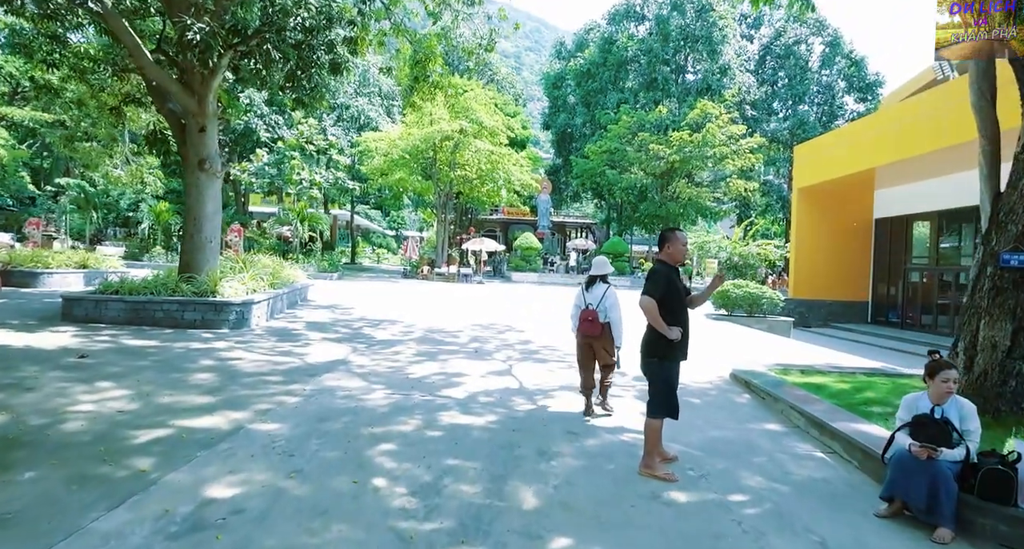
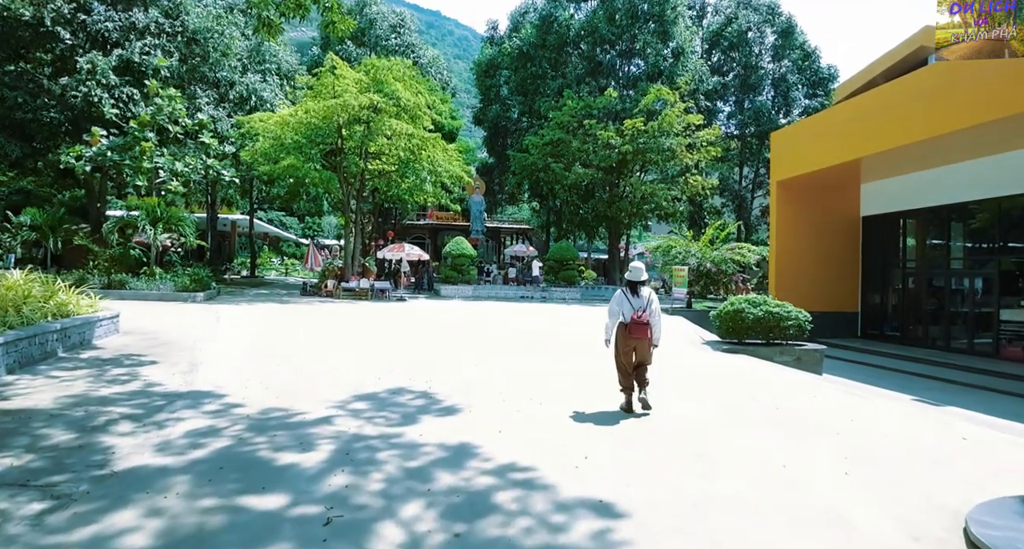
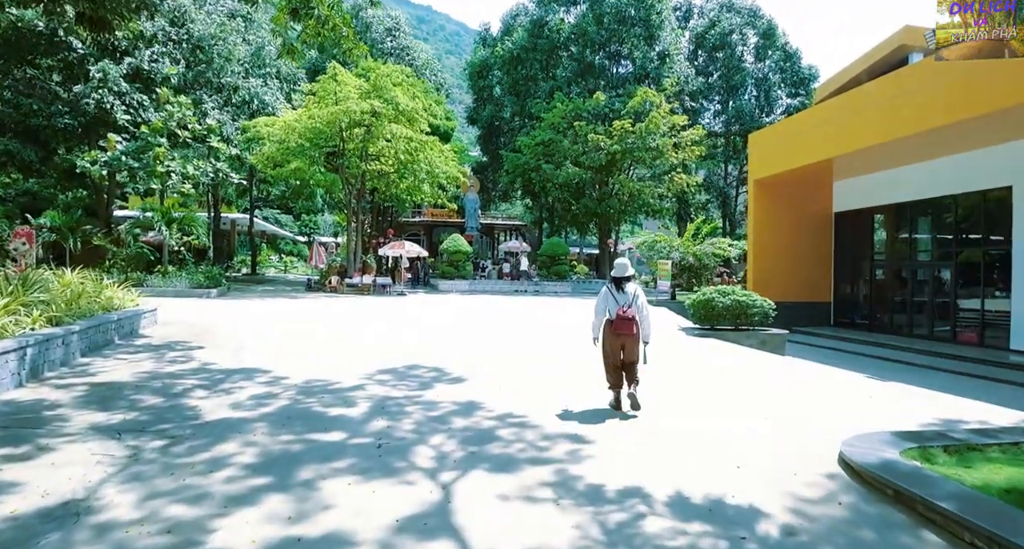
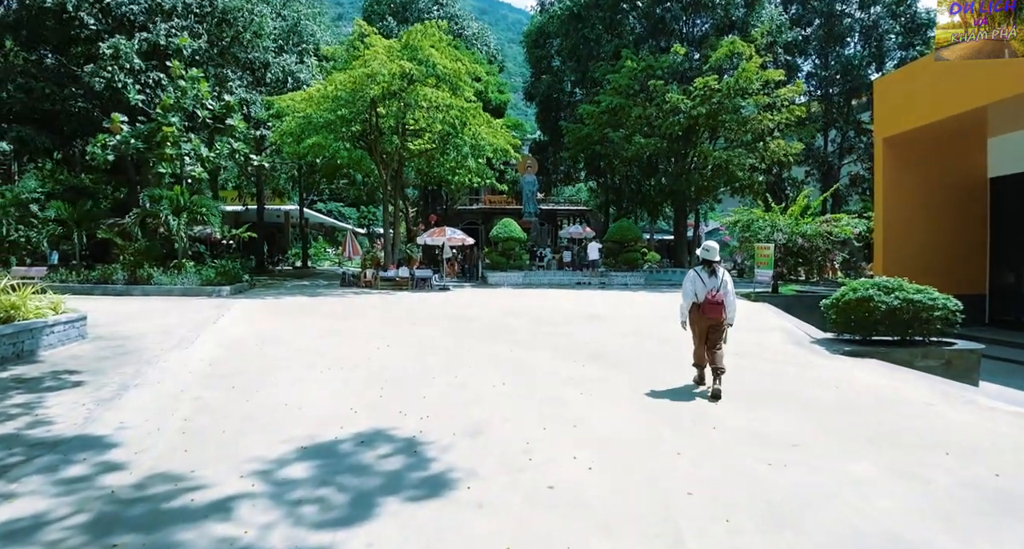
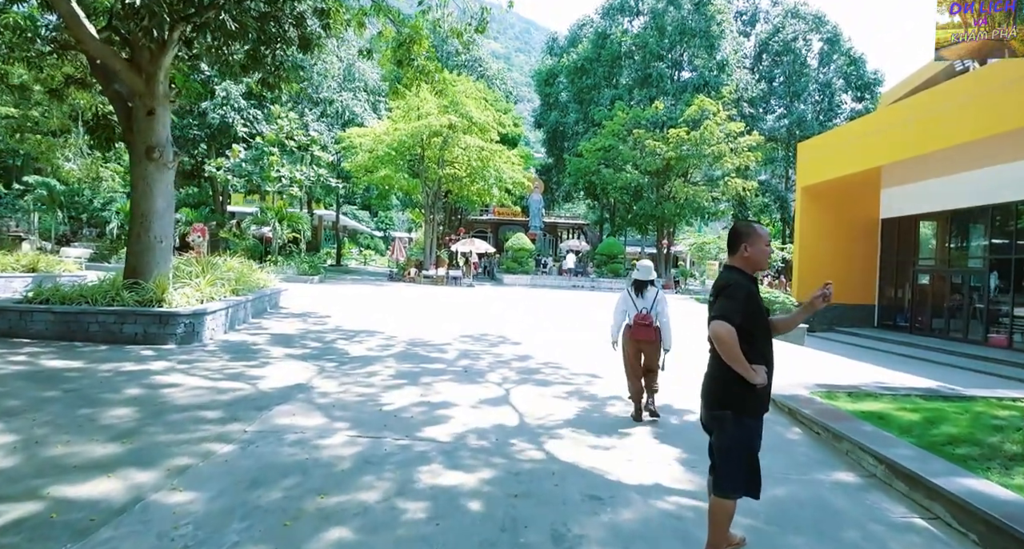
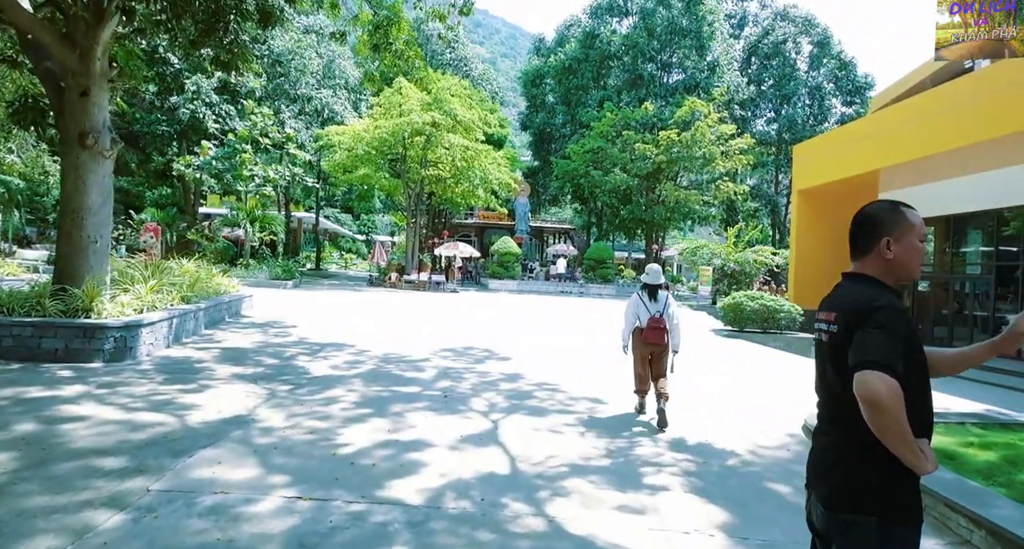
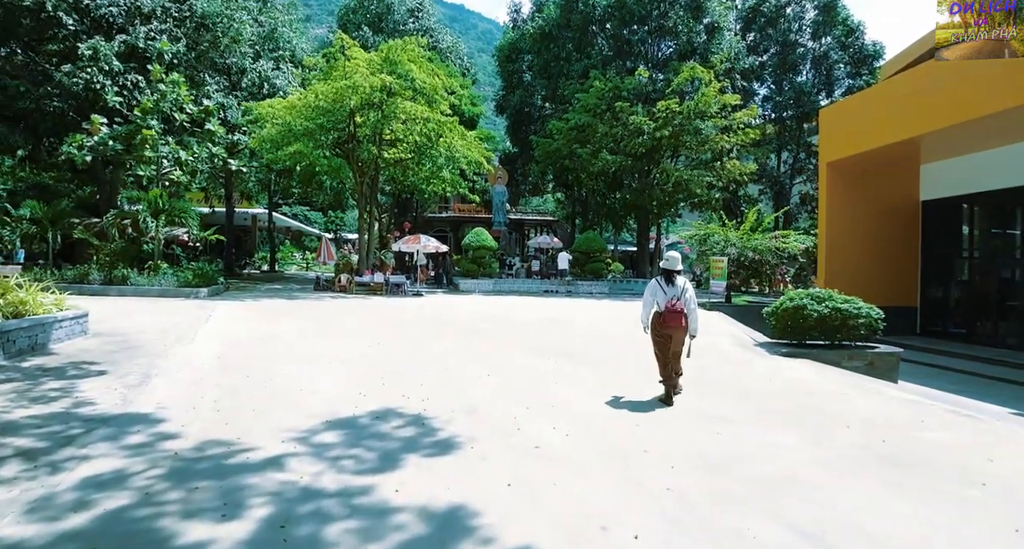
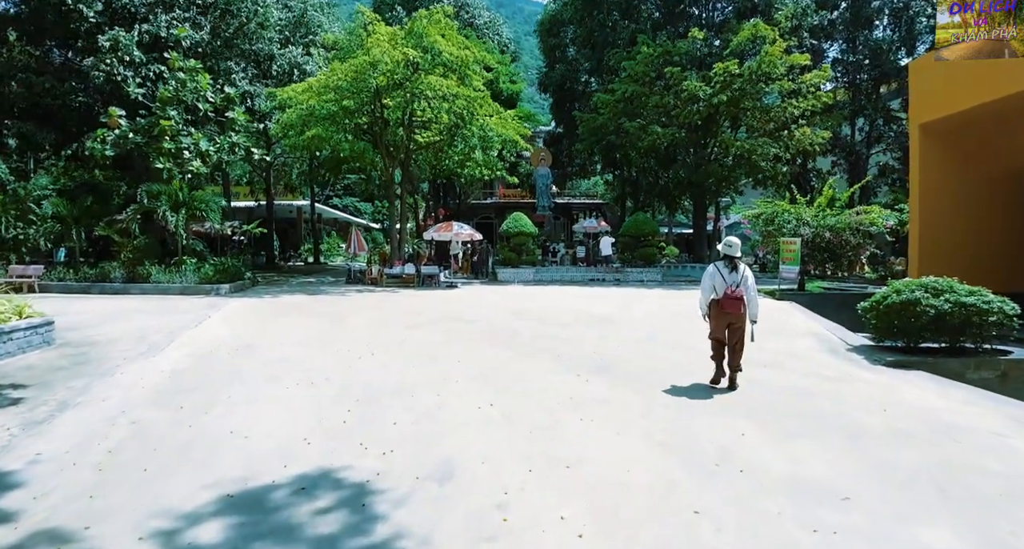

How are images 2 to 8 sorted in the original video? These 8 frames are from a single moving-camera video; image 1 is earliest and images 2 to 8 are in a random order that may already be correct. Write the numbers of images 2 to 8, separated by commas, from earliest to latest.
5, 6, 3, 2, 7, 4, 8
